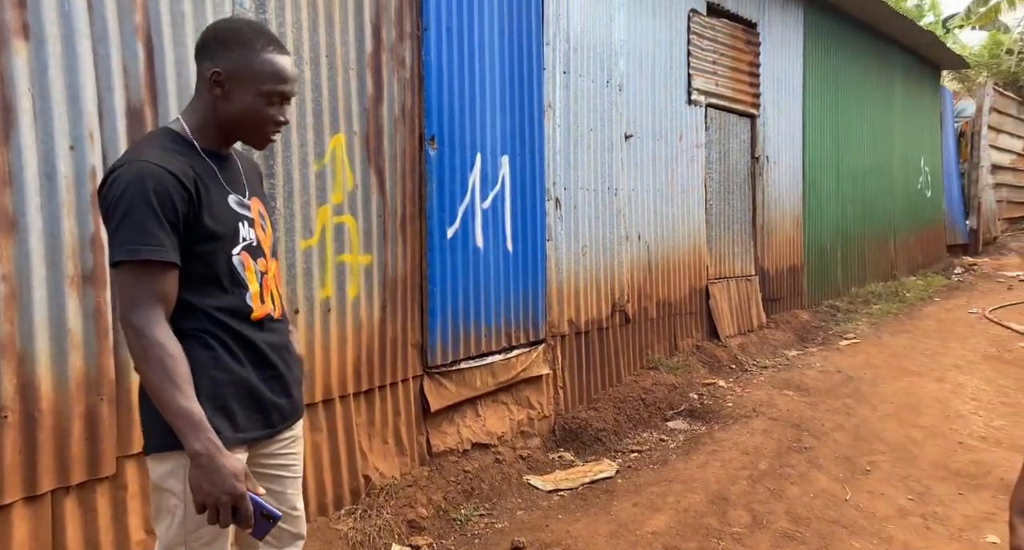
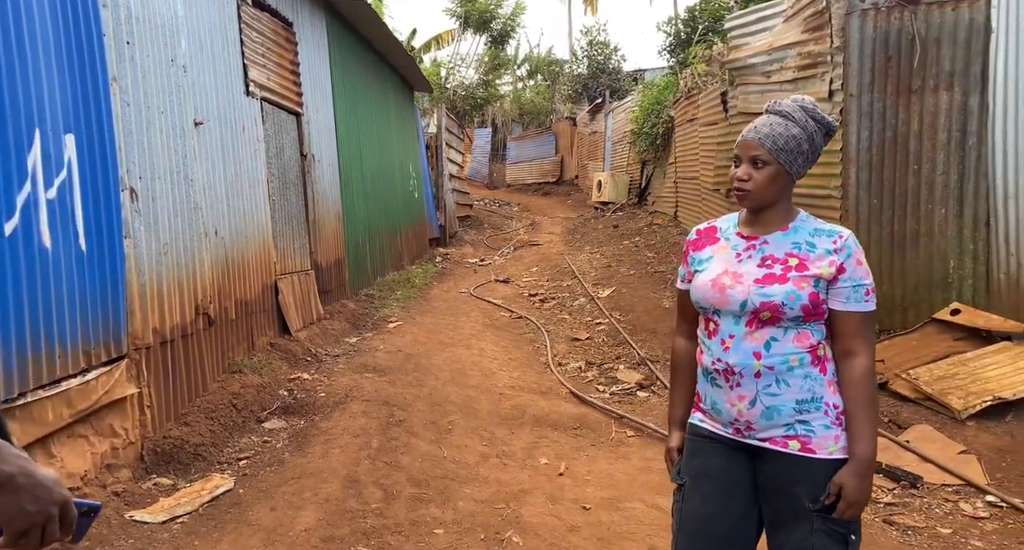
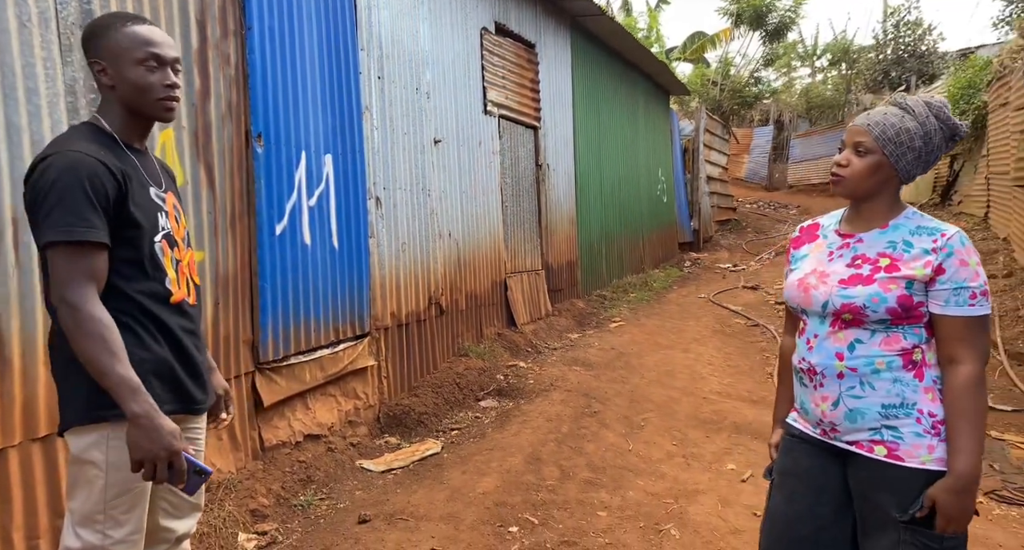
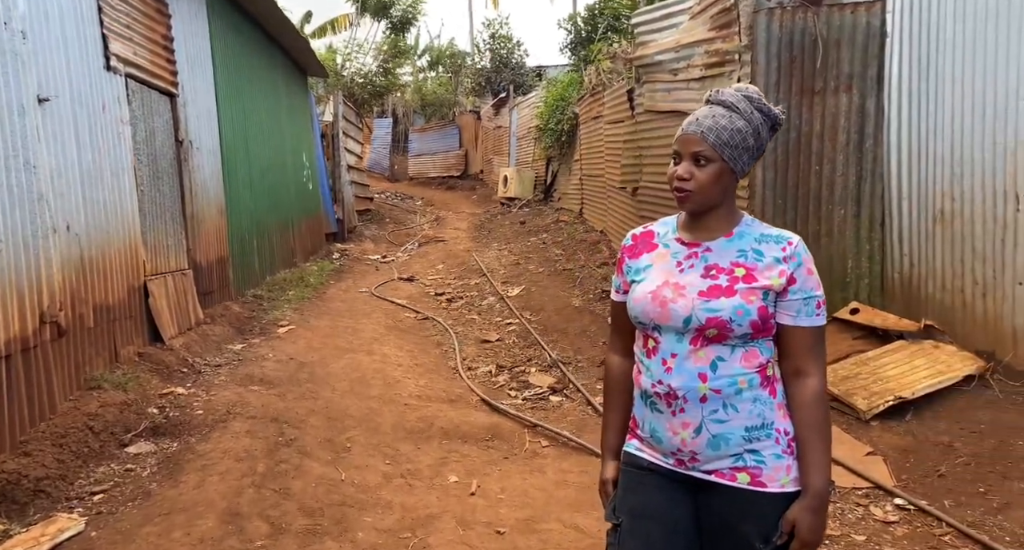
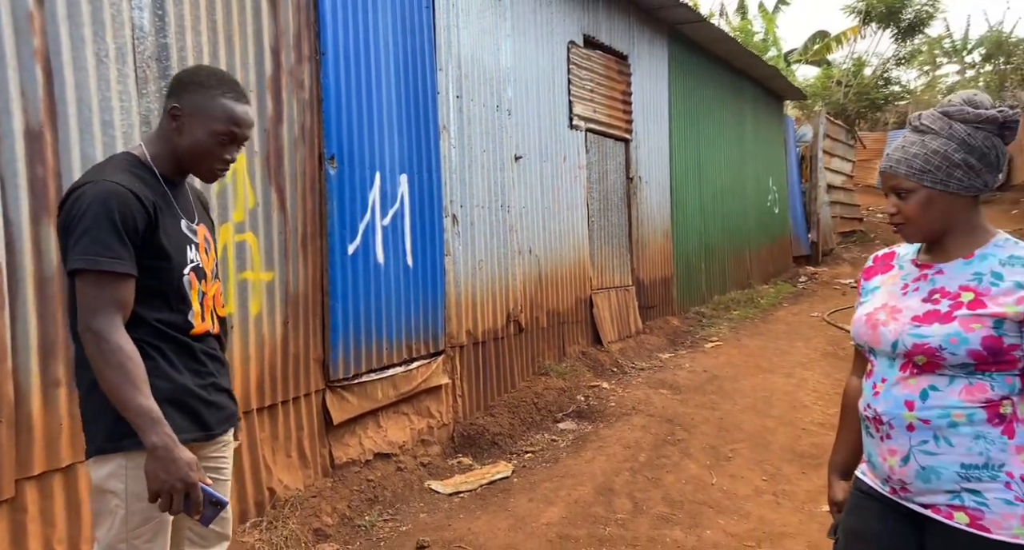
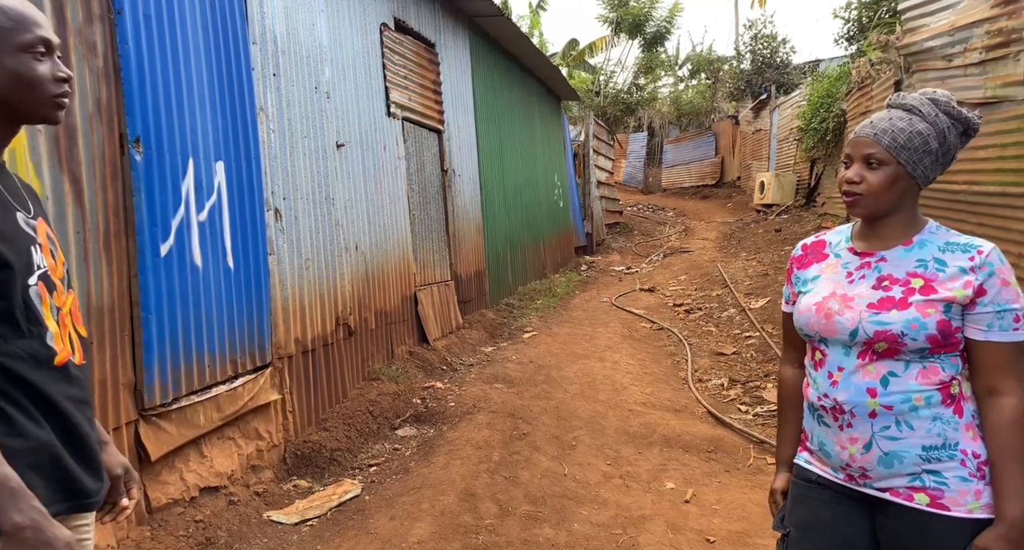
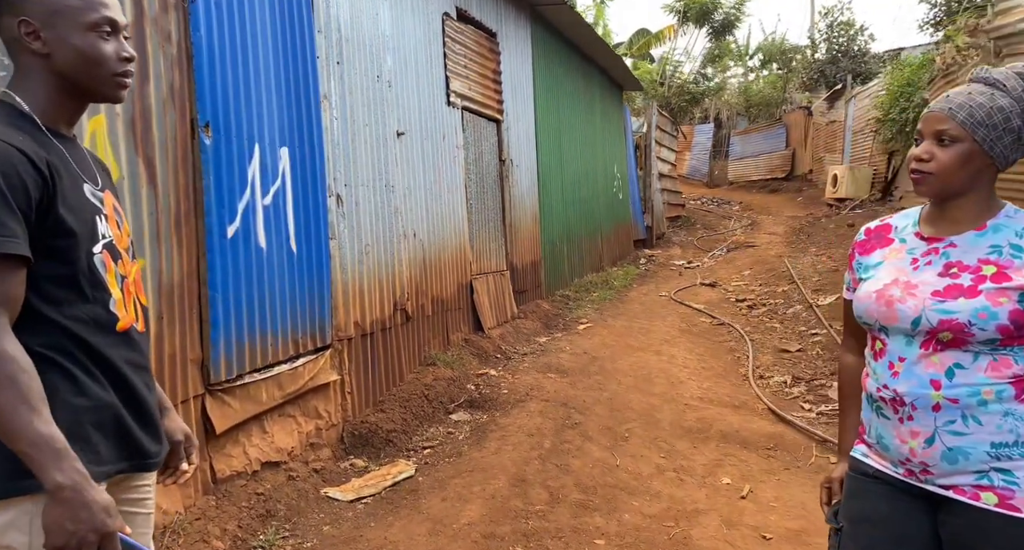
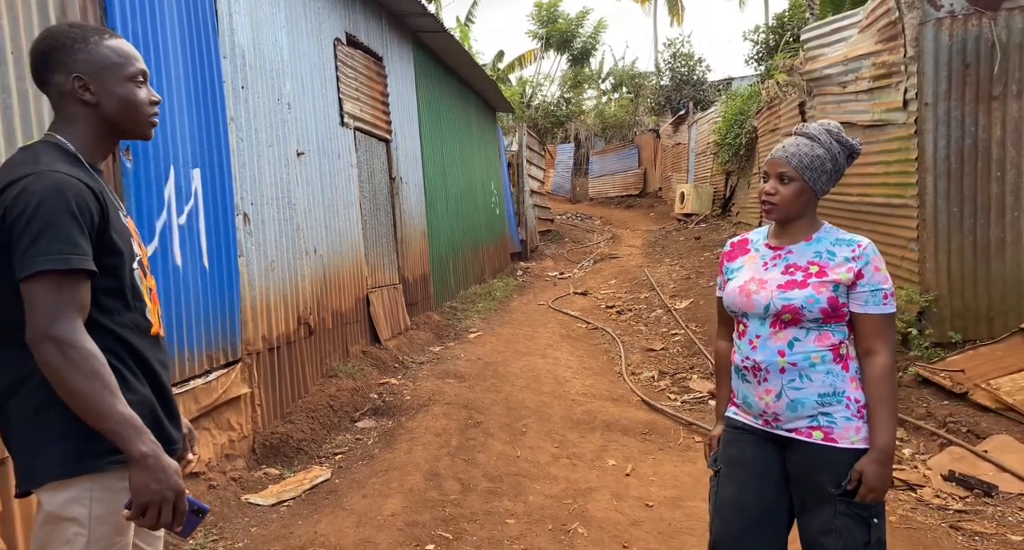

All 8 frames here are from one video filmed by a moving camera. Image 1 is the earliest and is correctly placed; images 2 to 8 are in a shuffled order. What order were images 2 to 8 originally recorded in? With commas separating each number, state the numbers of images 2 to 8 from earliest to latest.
5, 3, 7, 6, 8, 2, 4
